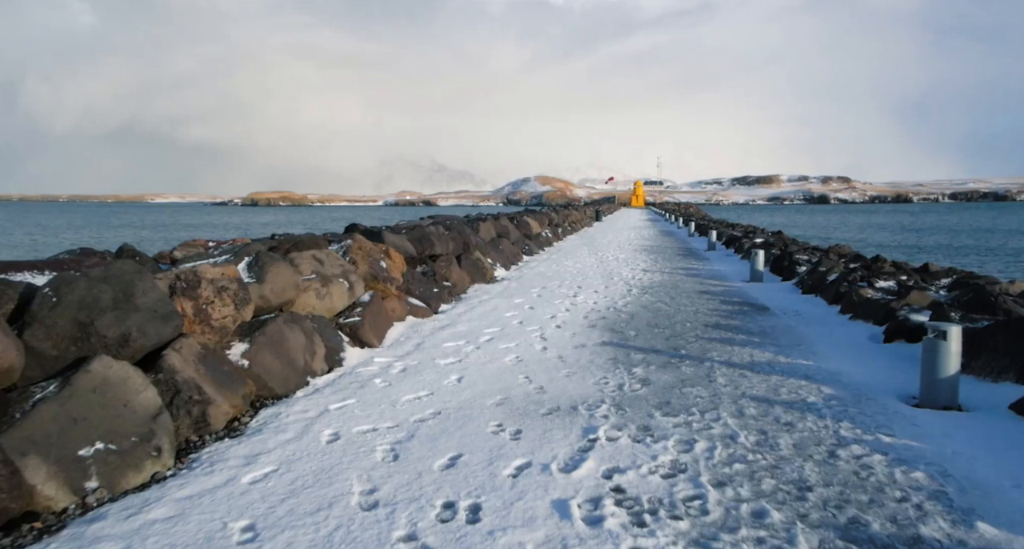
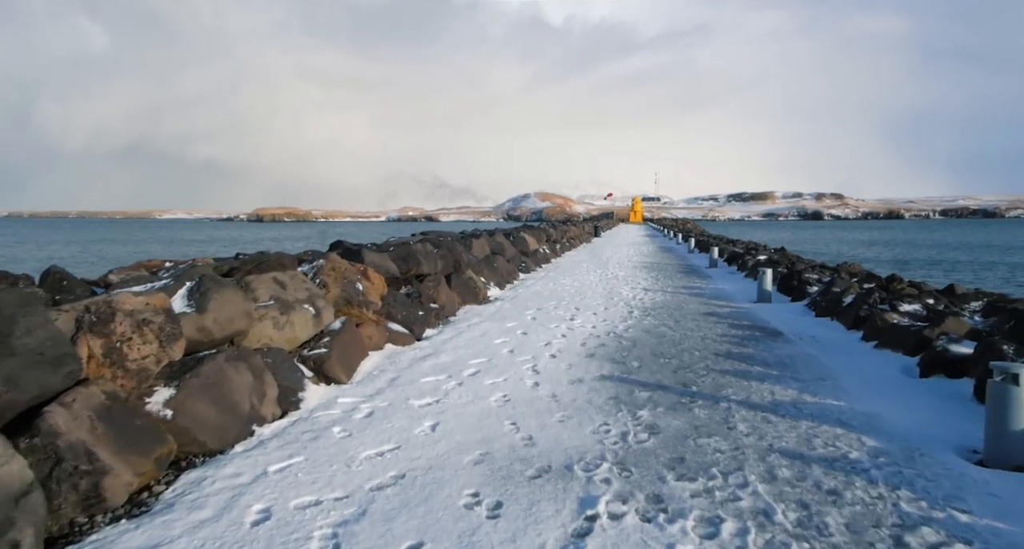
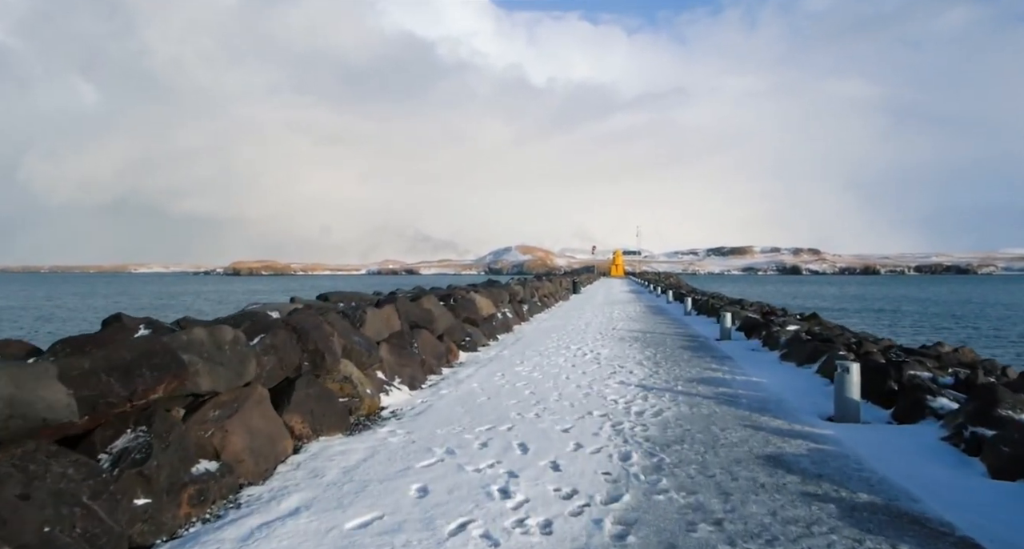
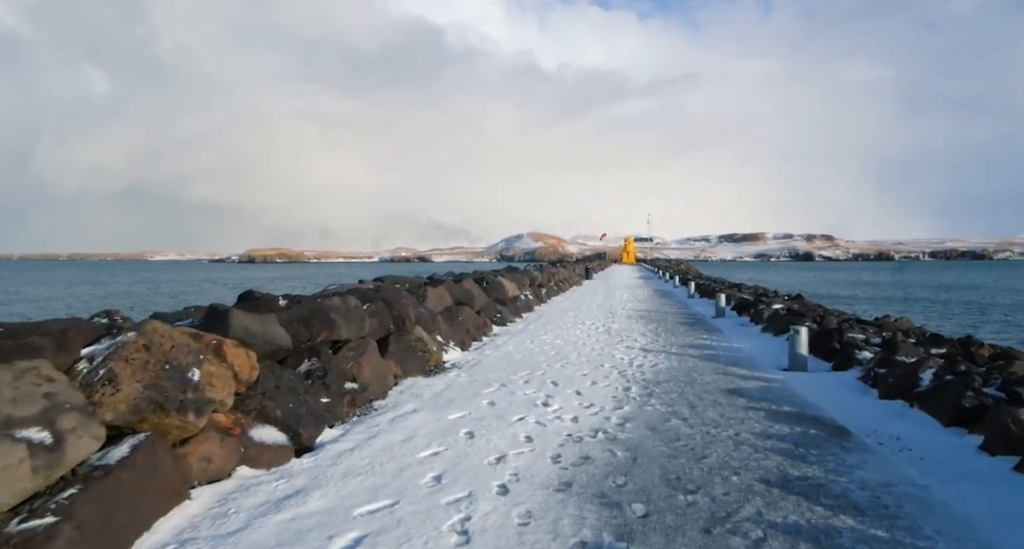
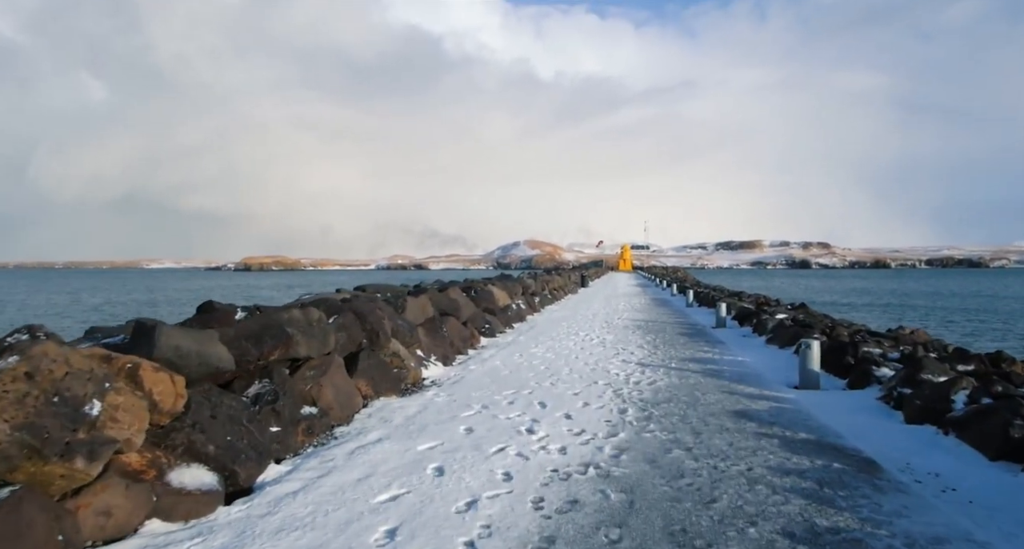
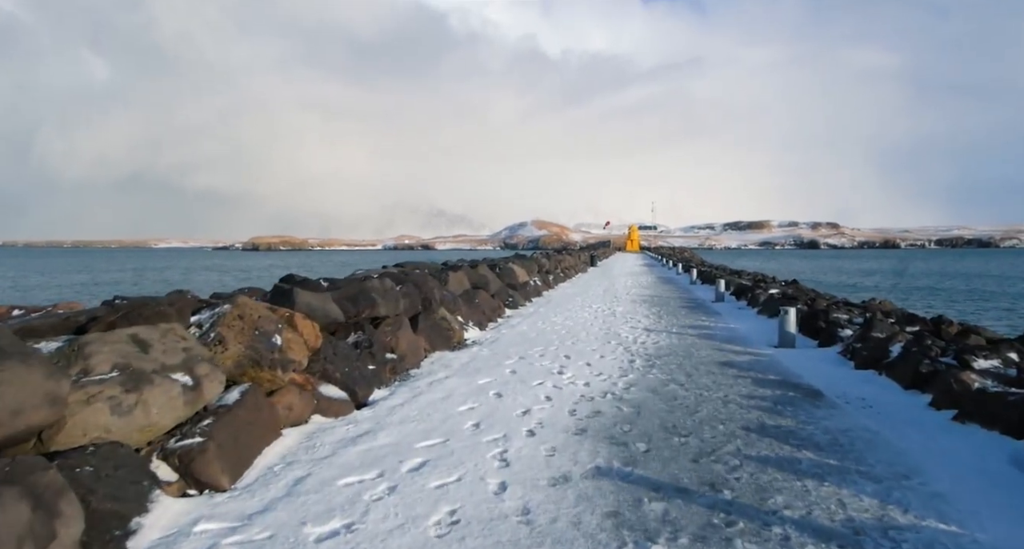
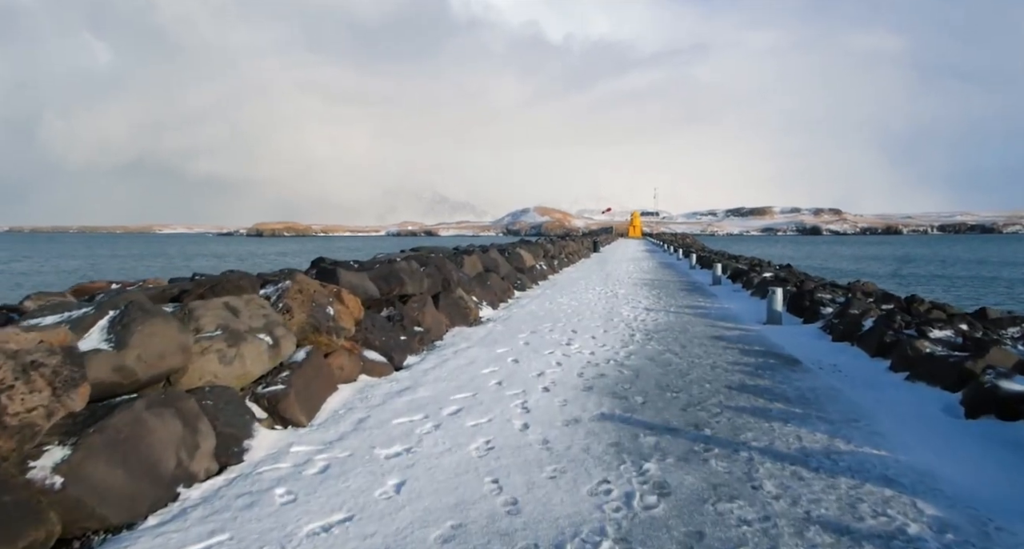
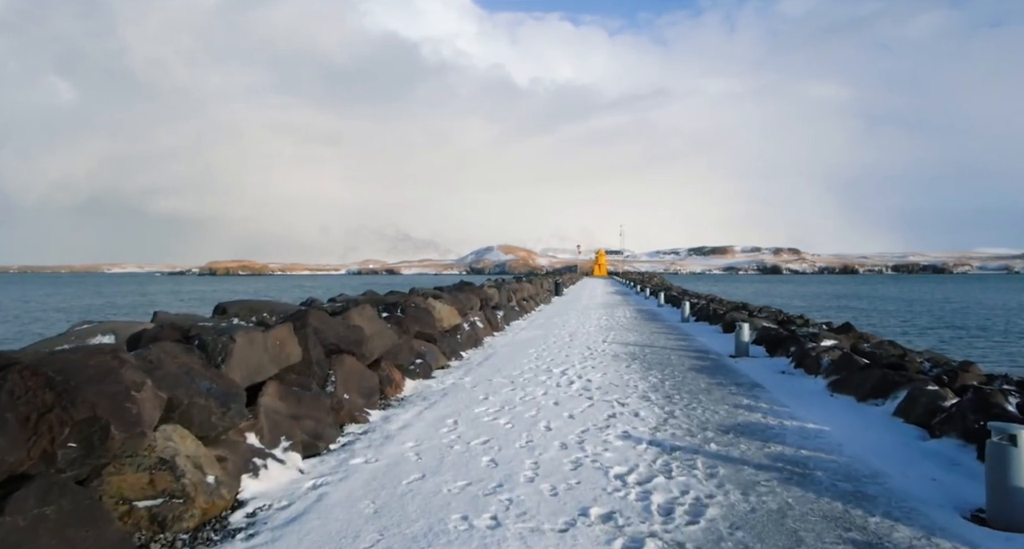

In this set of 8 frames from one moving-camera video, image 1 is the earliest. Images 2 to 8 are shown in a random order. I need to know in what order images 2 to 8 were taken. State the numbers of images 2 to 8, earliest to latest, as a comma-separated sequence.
2, 7, 6, 4, 5, 3, 8
